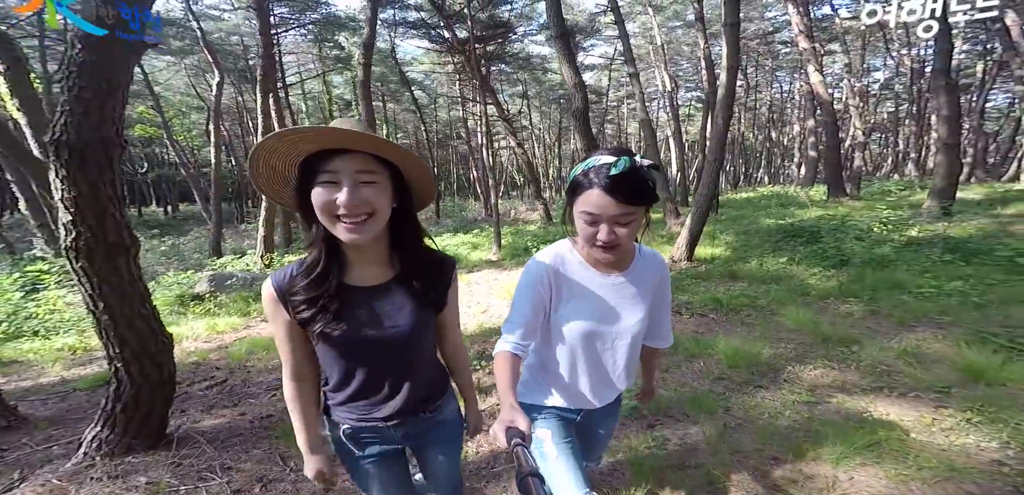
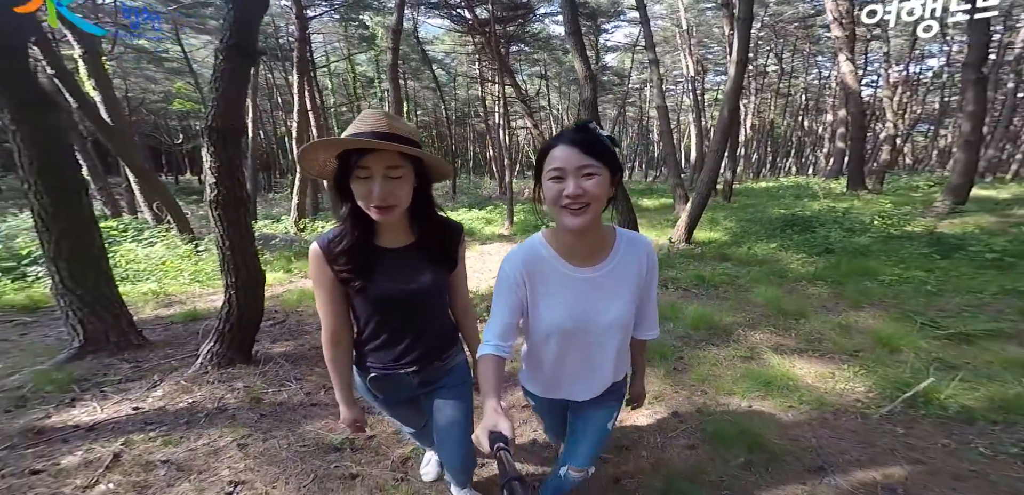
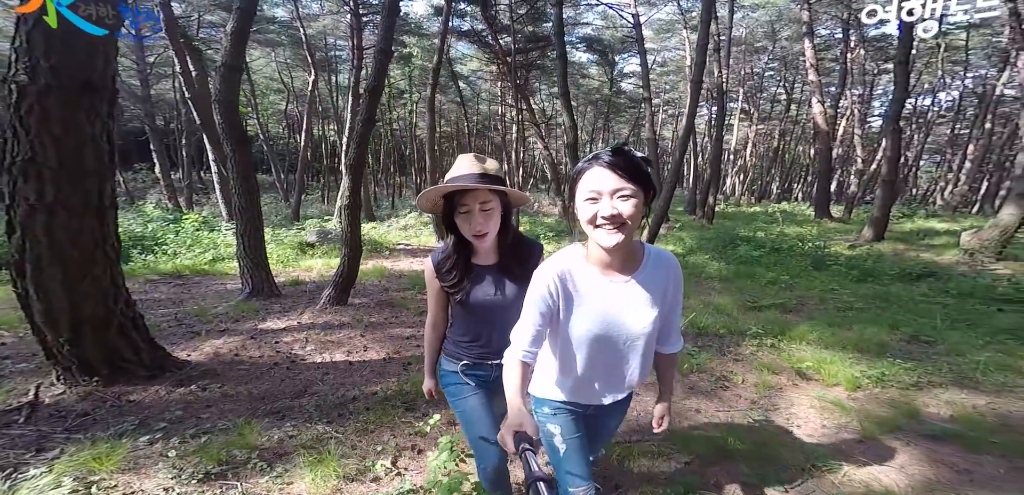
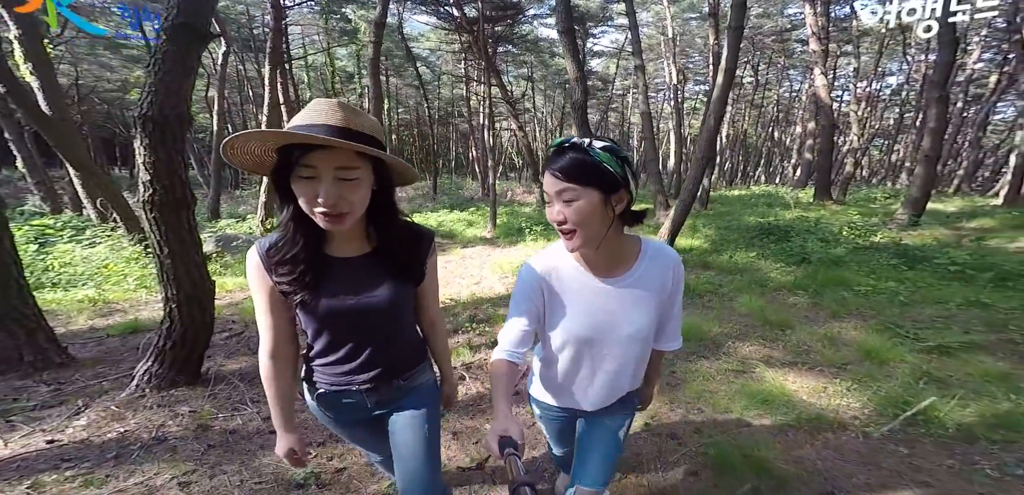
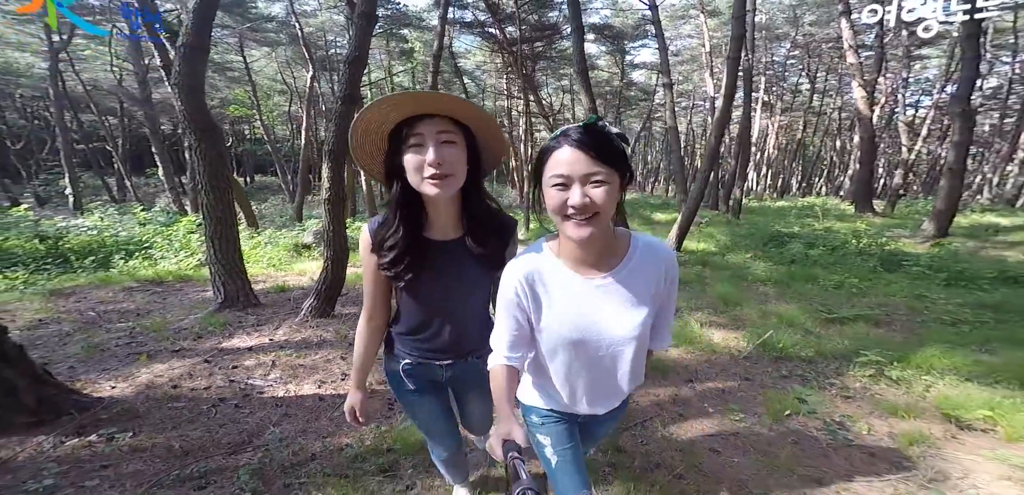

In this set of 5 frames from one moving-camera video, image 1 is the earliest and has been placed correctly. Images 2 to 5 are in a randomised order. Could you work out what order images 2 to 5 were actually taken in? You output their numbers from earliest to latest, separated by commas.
4, 2, 5, 3
